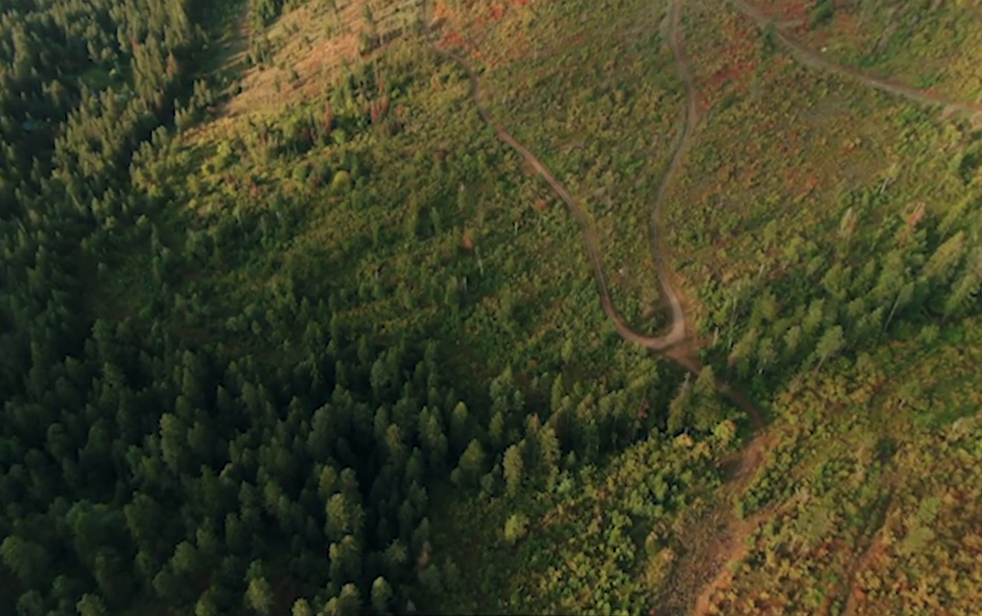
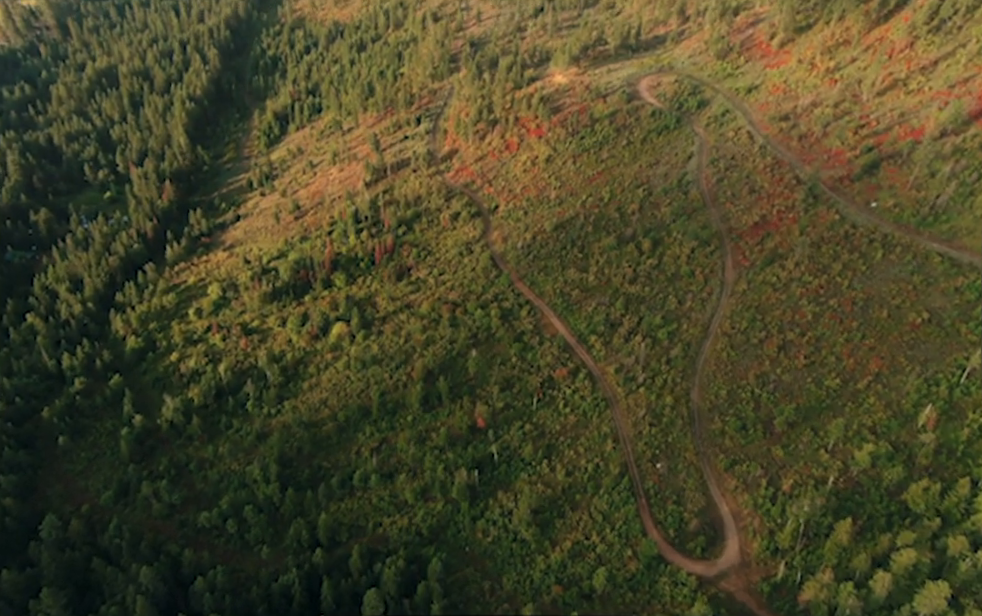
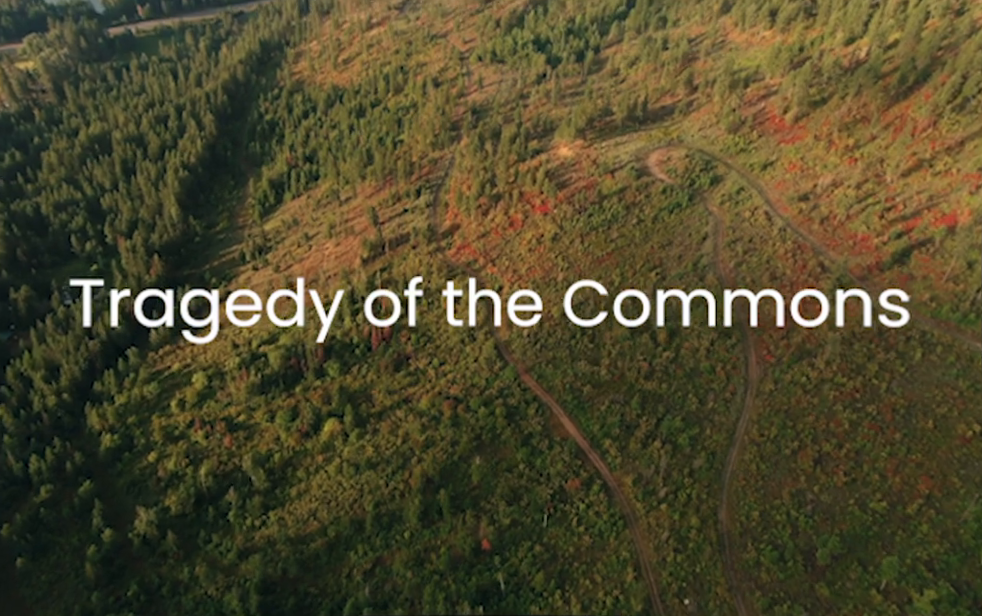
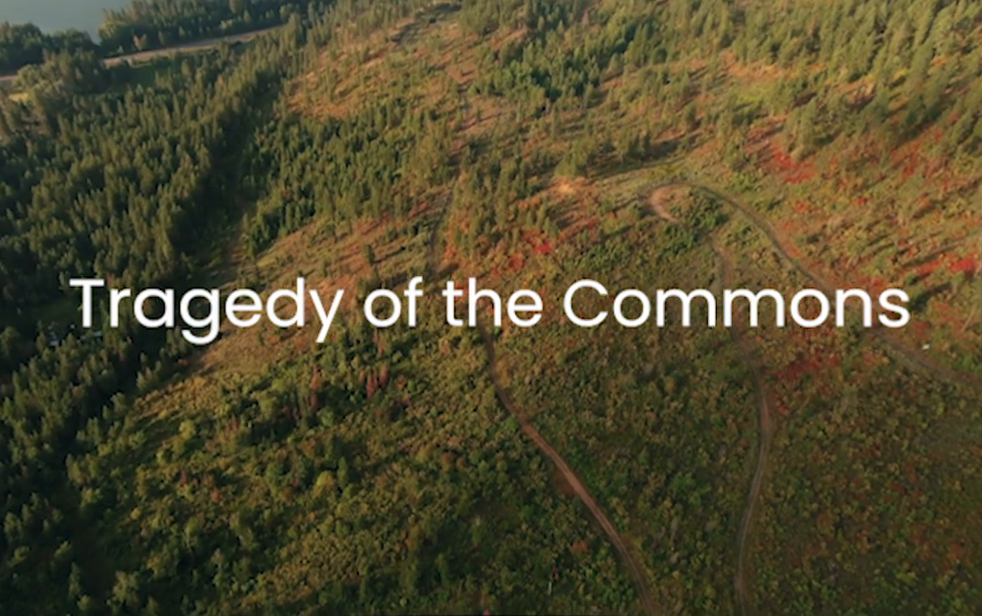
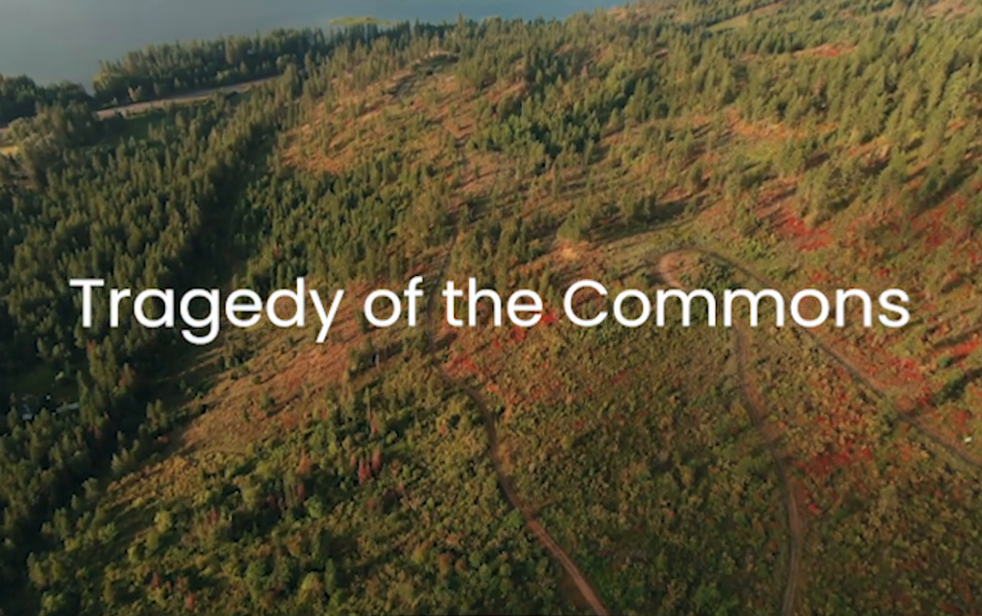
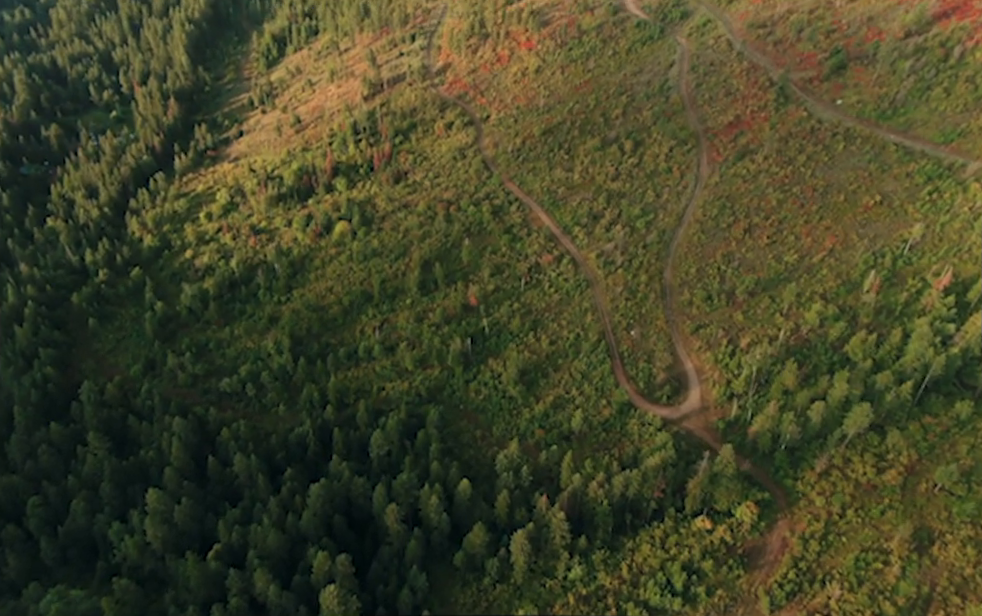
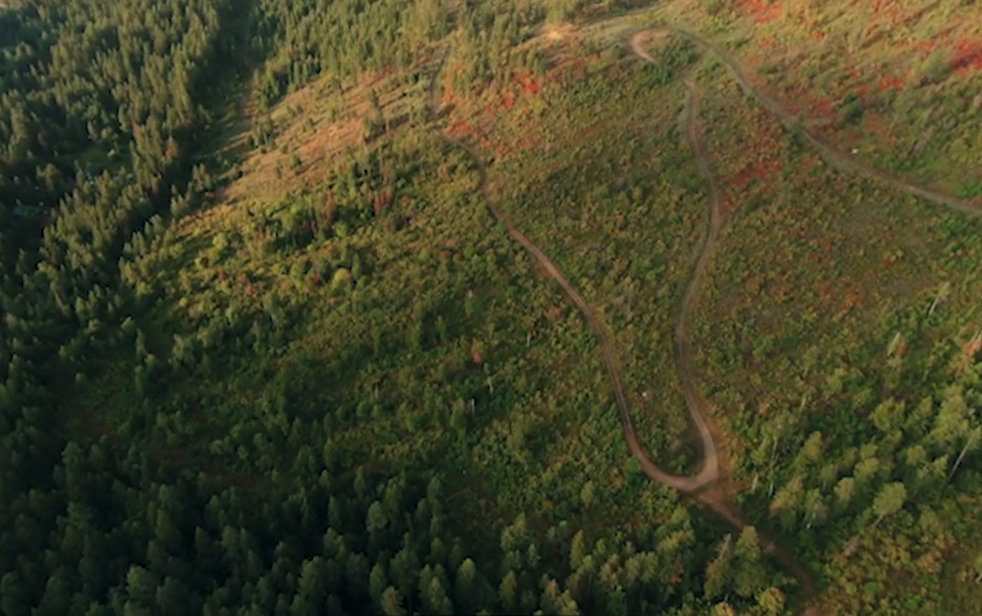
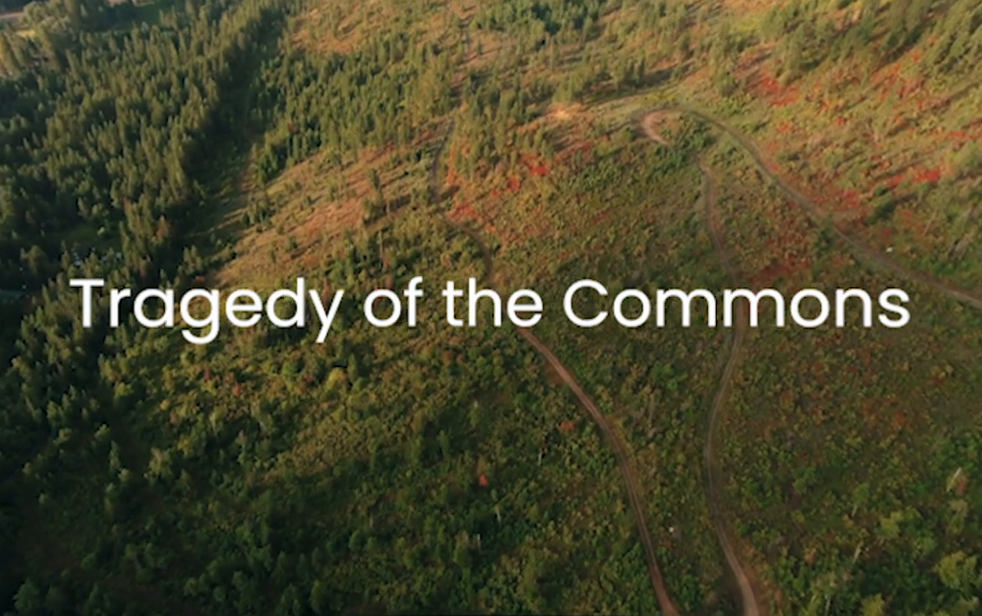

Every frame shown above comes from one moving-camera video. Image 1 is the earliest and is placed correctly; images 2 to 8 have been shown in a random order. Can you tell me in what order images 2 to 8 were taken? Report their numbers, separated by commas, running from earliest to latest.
6, 7, 2, 8, 3, 4, 5
